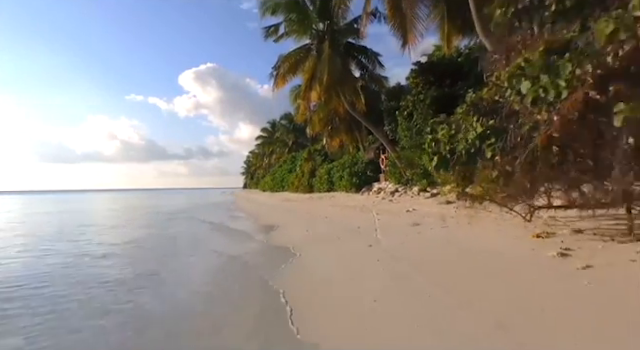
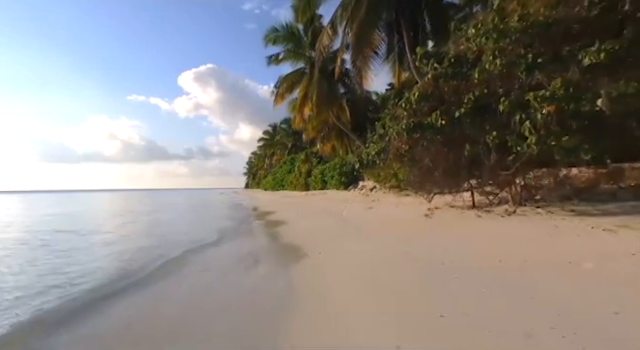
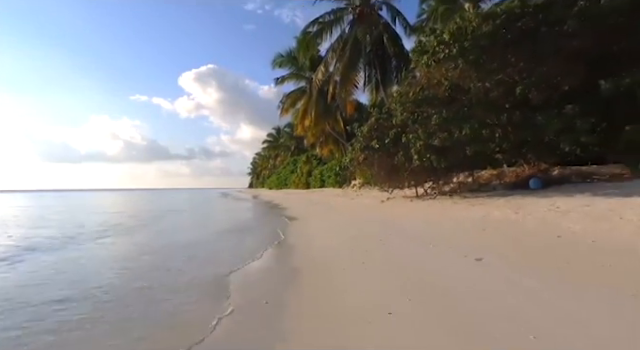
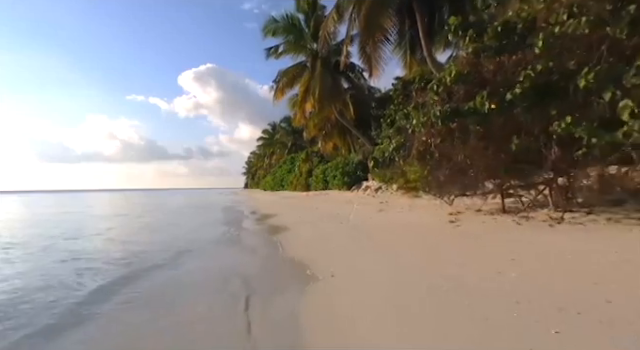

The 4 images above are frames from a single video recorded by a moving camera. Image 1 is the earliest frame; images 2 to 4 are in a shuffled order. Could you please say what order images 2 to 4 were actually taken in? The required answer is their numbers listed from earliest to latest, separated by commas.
4, 2, 3
